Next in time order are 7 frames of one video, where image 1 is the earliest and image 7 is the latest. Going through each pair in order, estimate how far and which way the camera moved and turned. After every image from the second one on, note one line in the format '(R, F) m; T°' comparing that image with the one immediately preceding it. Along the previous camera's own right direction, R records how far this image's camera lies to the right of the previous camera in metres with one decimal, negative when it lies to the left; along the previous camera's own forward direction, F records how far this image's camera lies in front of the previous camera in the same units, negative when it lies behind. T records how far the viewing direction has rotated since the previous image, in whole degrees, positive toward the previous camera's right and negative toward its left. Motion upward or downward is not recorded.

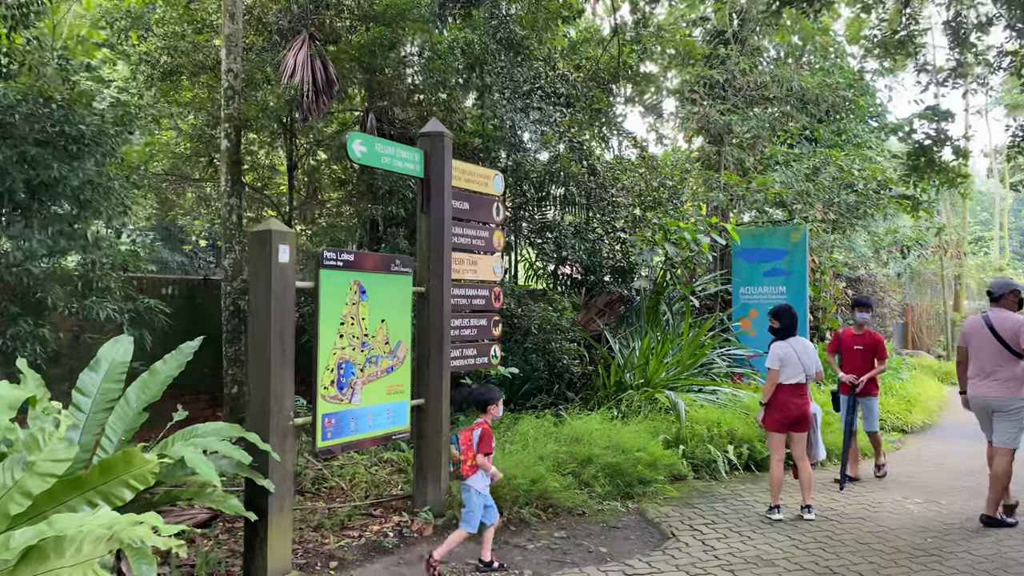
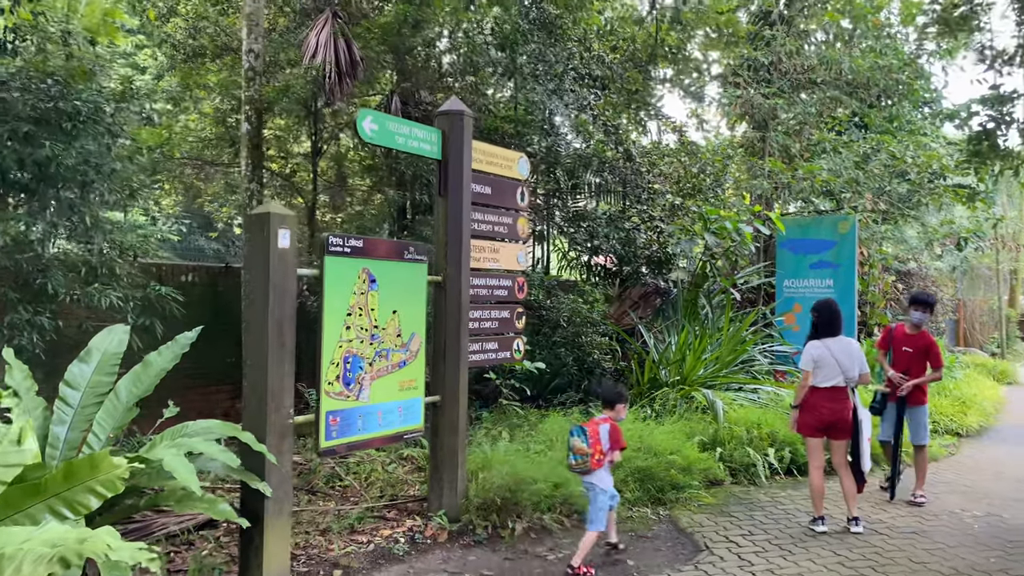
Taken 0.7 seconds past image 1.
(+0.1, +0.3) m; -3°
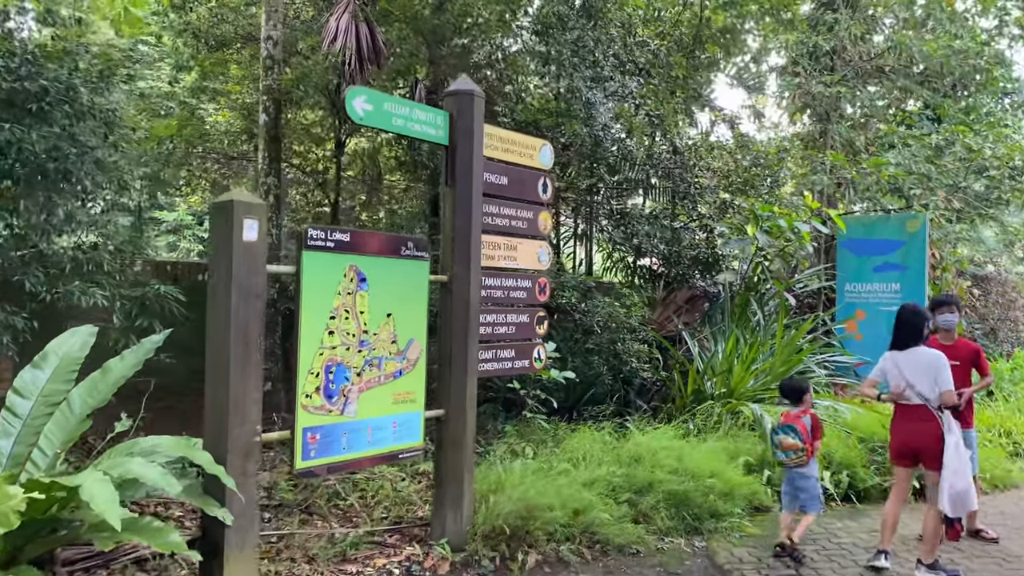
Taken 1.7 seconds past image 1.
(+0.2, +0.5) m; -4°
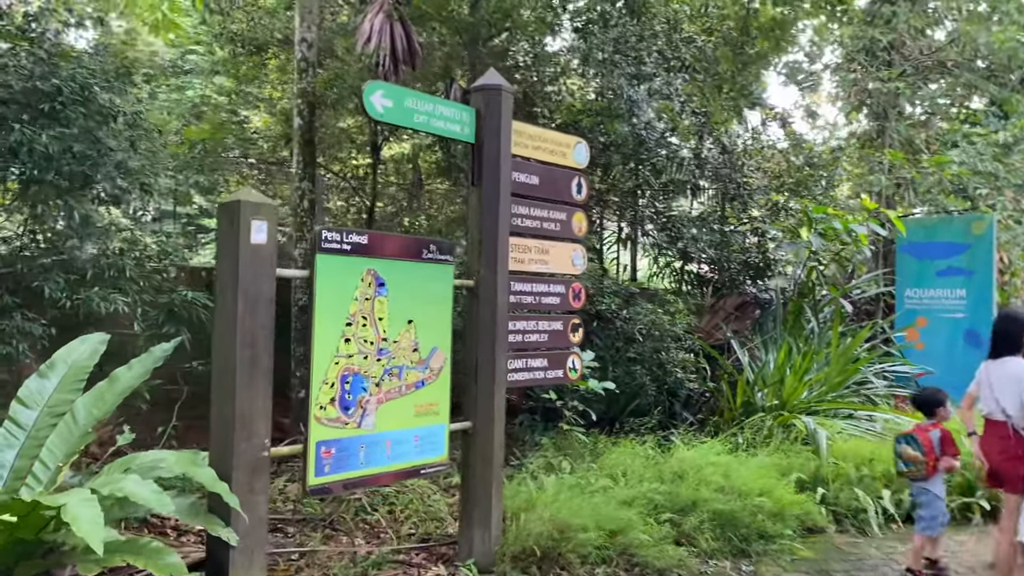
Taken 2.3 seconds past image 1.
(+0.1, +0.2) m; -3°
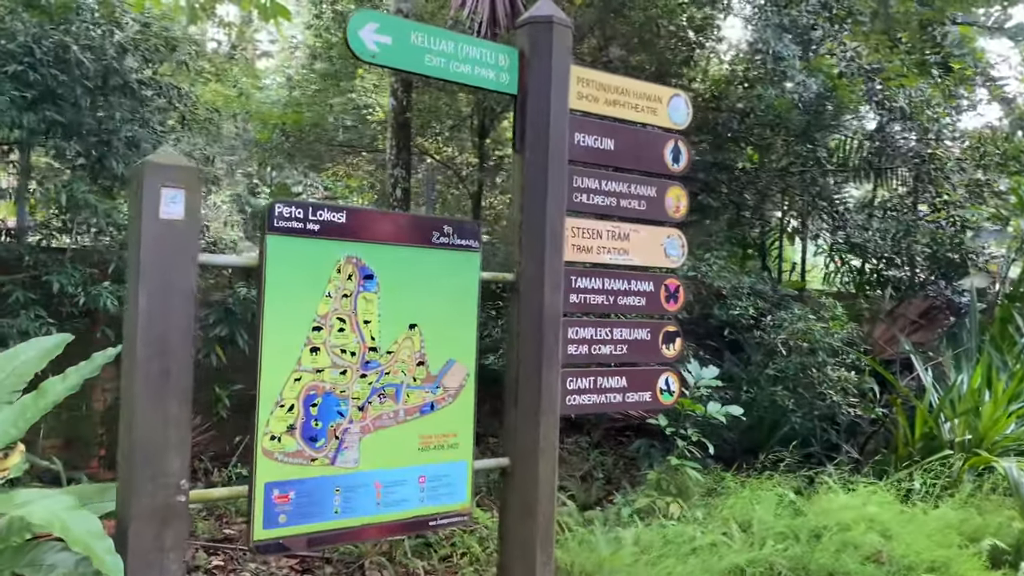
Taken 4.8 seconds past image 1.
(+0.5, +1.0) m; -13°
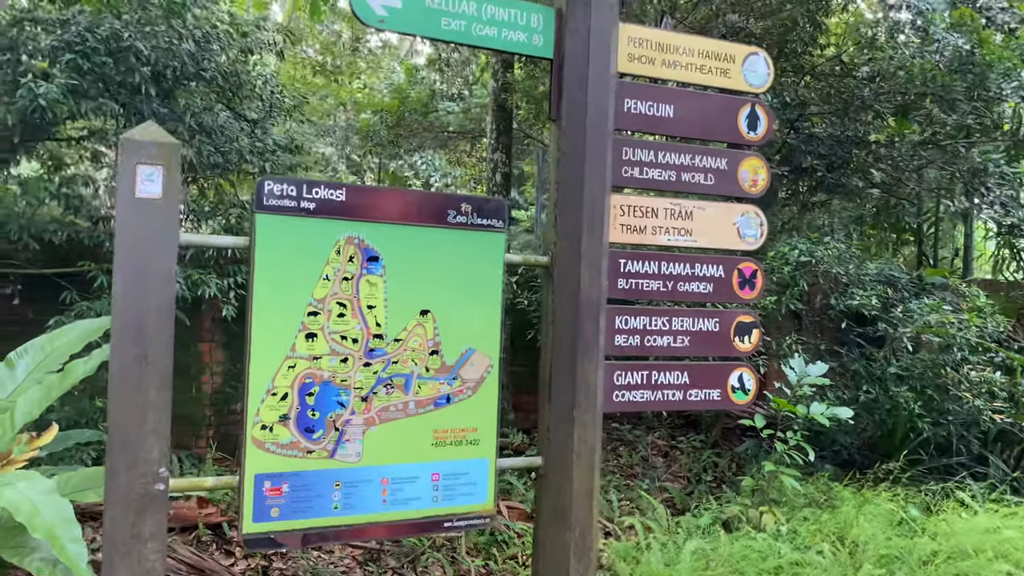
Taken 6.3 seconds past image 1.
(+0.4, +0.3) m; -11°
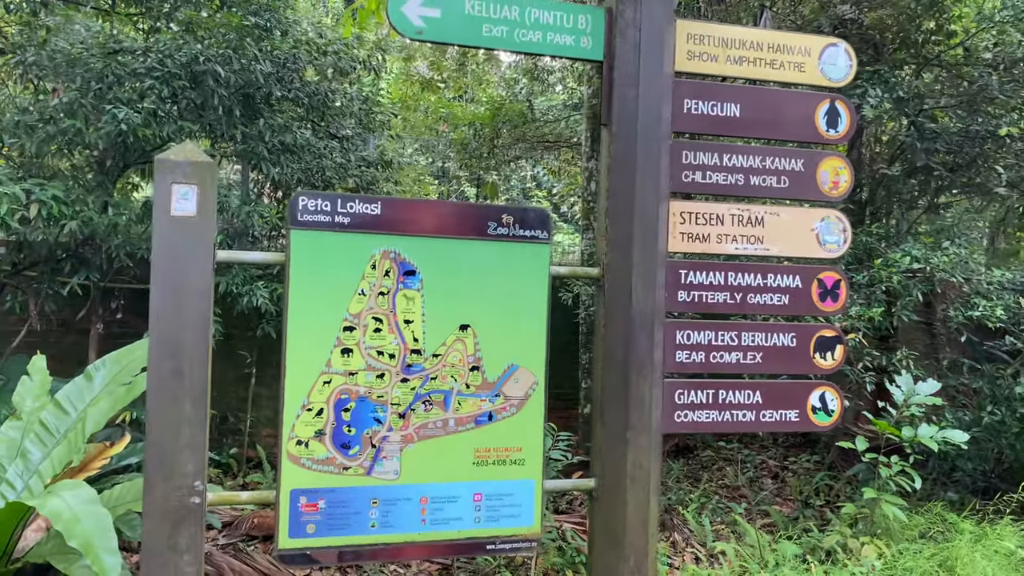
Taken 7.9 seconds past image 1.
(+0.3, +0.1) m; -9°
